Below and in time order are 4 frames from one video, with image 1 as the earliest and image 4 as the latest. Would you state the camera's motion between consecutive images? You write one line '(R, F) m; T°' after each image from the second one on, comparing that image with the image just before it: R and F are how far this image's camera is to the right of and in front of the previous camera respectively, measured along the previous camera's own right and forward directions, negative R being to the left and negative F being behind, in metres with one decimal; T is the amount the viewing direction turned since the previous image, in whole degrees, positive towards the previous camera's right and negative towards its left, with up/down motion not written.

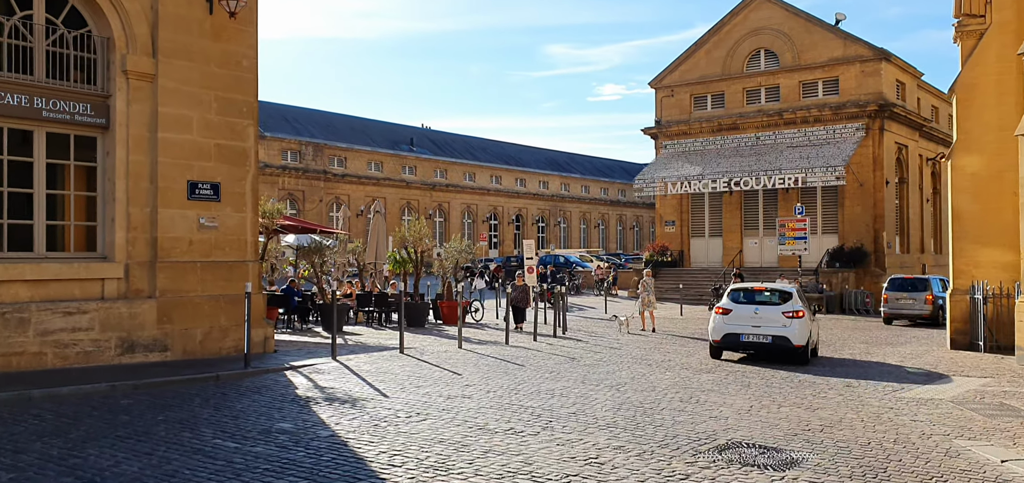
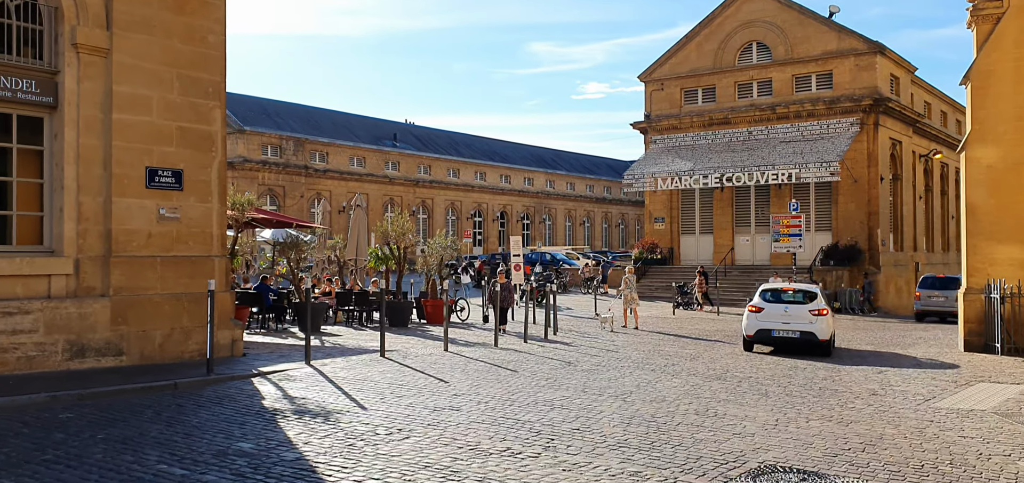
(-0.1, +1.2) m; +1°
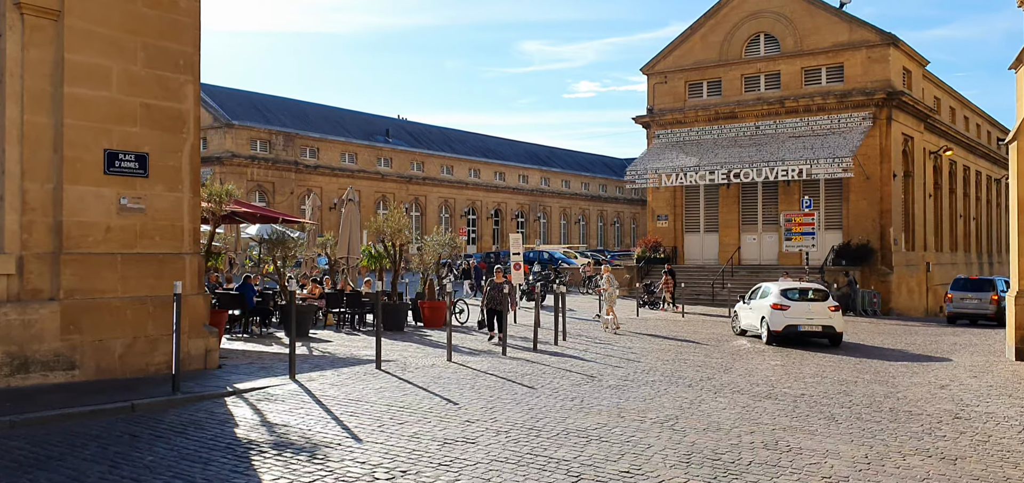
(-0.3, +1.7) m; +1°
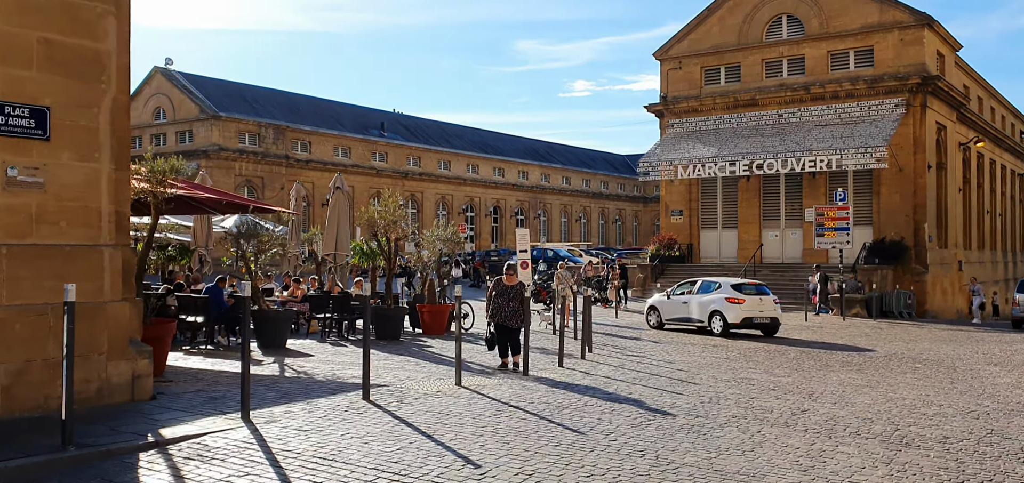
(-0.4, +3.0) m; 0°
